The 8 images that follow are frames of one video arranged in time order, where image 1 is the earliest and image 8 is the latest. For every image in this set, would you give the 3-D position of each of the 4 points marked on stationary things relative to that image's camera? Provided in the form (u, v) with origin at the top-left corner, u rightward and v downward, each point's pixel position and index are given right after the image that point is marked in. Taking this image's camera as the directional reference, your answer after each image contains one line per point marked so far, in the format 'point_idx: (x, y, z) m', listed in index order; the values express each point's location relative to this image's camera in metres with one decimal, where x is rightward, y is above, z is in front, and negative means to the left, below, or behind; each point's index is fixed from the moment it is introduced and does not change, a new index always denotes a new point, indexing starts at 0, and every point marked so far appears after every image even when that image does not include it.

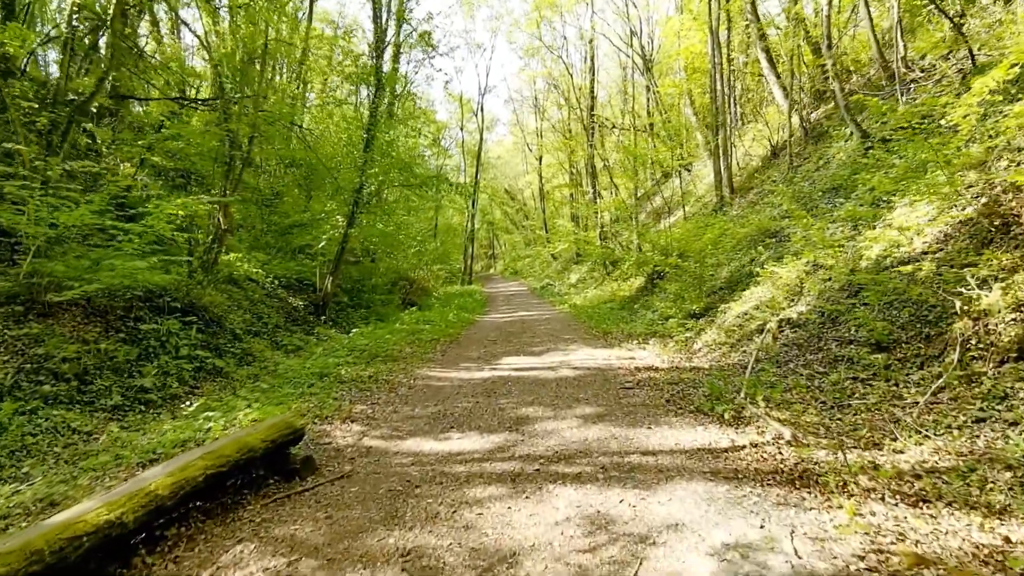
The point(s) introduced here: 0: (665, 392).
0: (+1.7, -1.2, +7.4) m
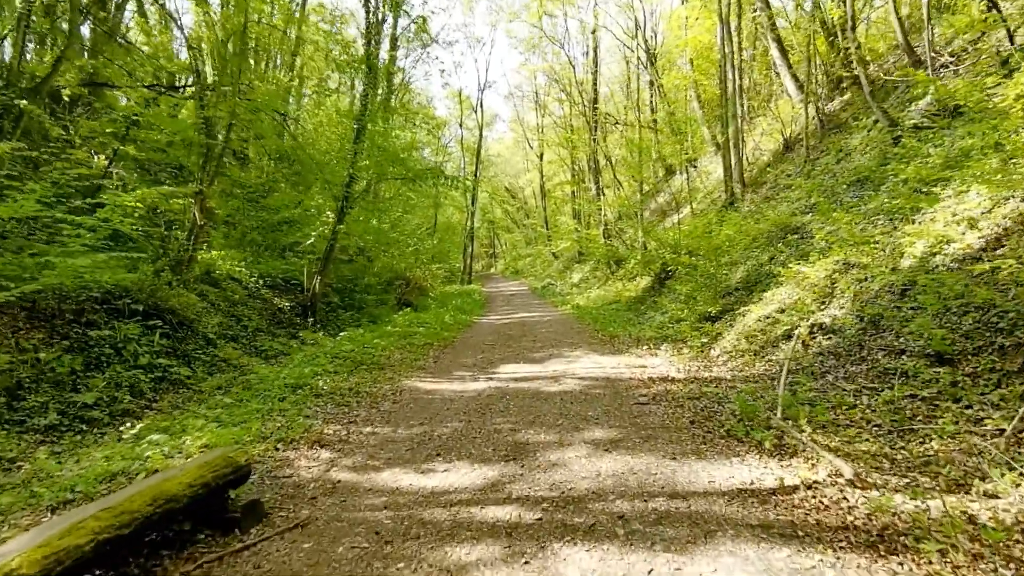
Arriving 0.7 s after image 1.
0: (+1.7, -1.2, +6.4) m
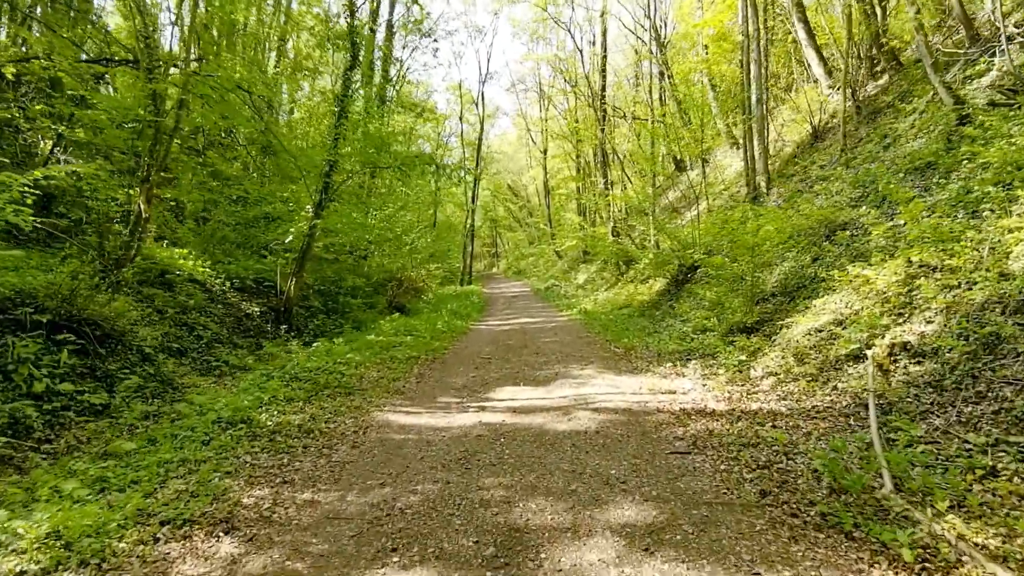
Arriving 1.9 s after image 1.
0: (+1.6, -1.3, +4.7) m
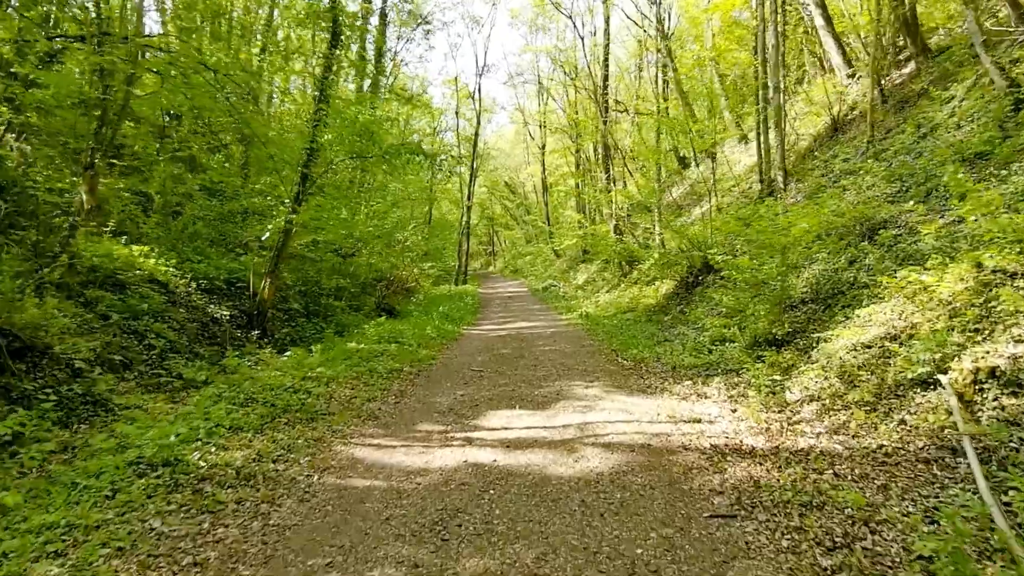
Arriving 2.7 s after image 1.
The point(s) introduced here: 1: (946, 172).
0: (+1.6, -1.3, +3.5) m
1: (+6.2, +1.7, +9.5) m
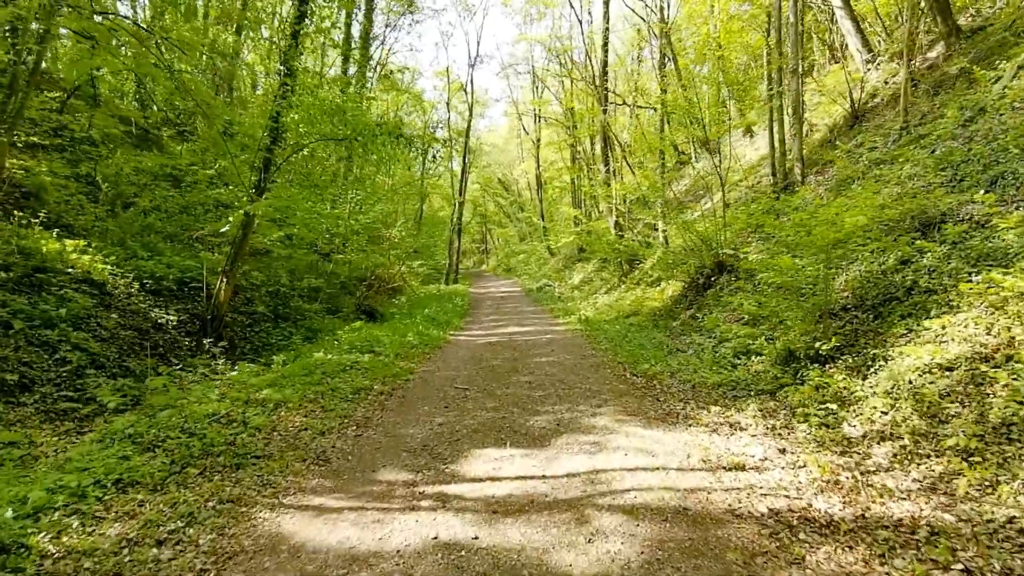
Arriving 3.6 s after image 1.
0: (+1.5, -1.4, +2.0) m
1: (+6.1, +1.6, +8.1) m
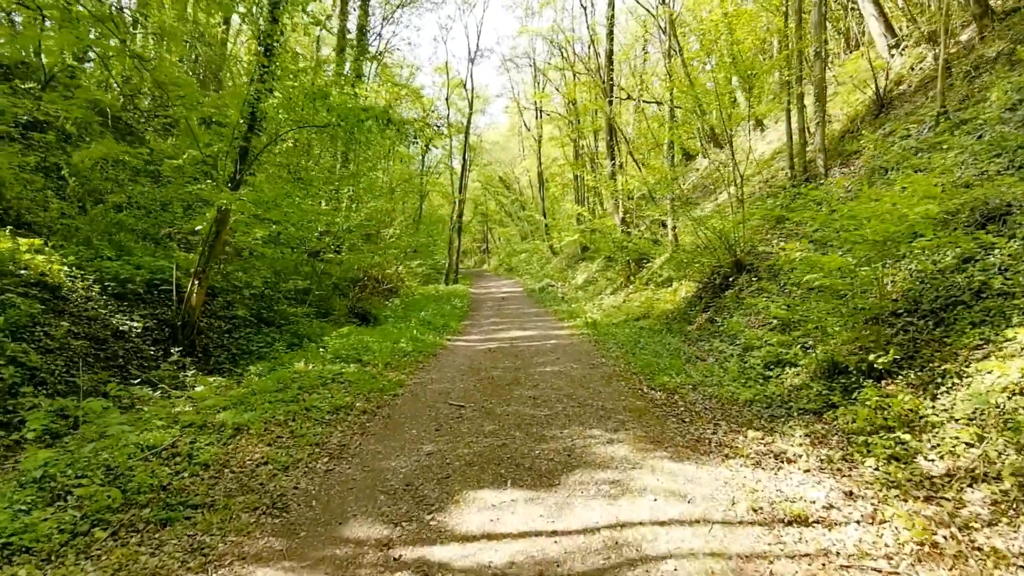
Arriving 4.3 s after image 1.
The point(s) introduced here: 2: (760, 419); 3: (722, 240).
0: (+1.5, -1.4, +1.0) m
1: (+6.1, +1.6, +7.1) m
2: (+2.3, -1.2, +6.2) m
3: (+4.0, +0.9, +12.7) m
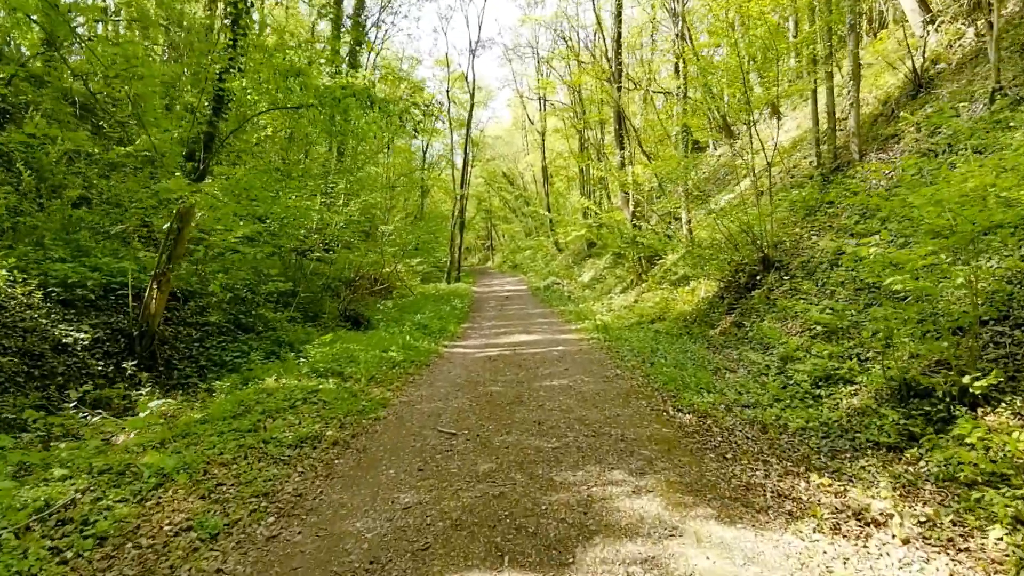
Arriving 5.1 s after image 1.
0: (+1.5, -1.5, -0.2) m
1: (+6.1, +1.6, +5.8) m
2: (+2.3, -1.2, +5.0) m
3: (+4.0, +0.9, +11.4) m
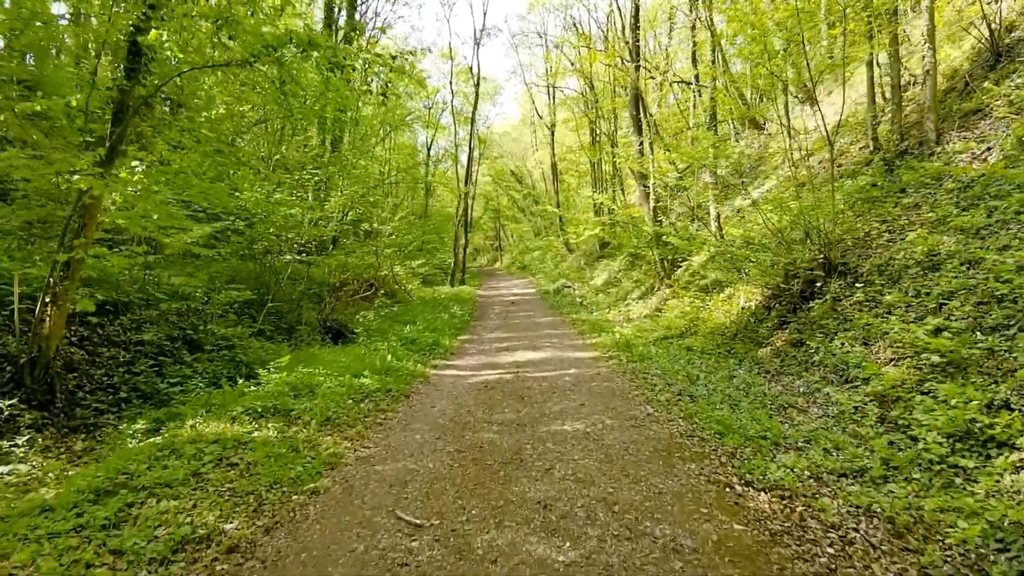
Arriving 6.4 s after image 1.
0: (+1.4, -1.6, -2.3) m
1: (+6.0, +1.5, +3.7) m
2: (+2.2, -1.4, +2.9) m
3: (+4.0, +0.8, +9.3) m
